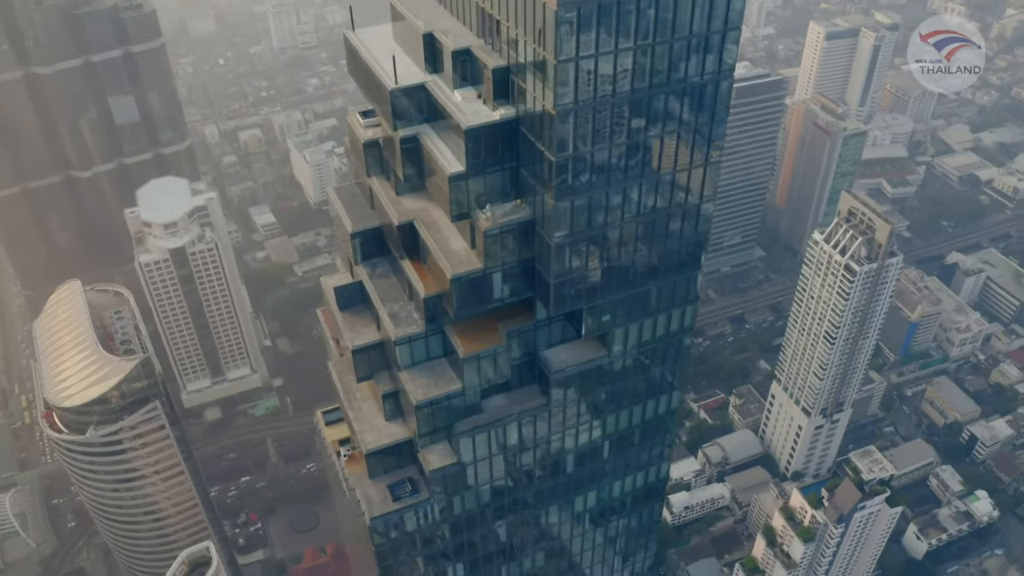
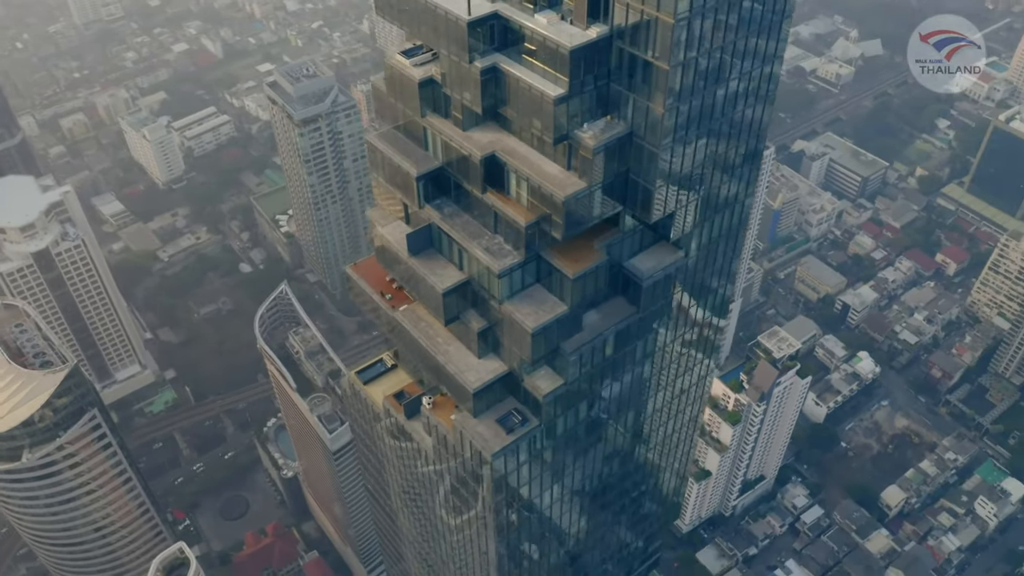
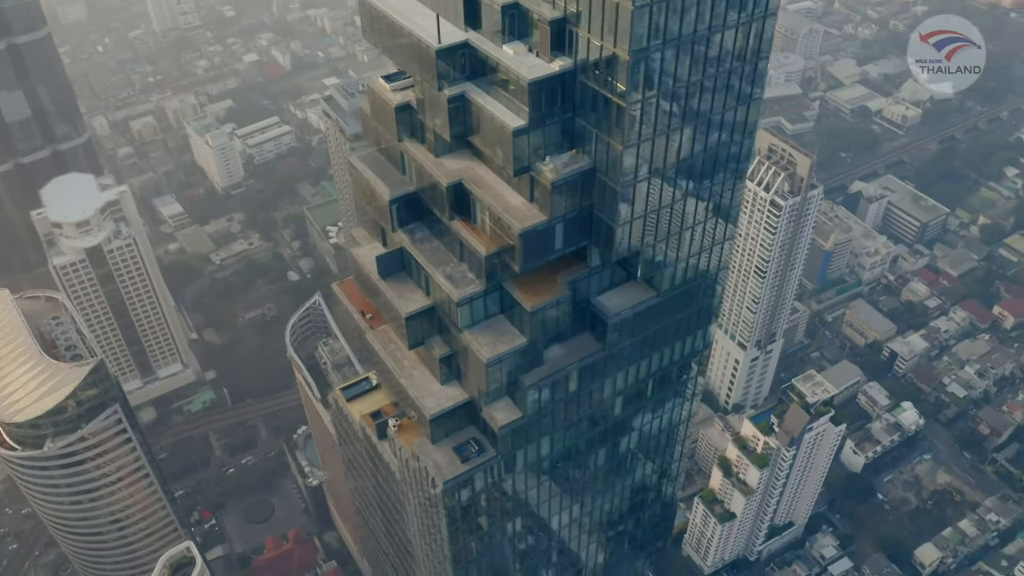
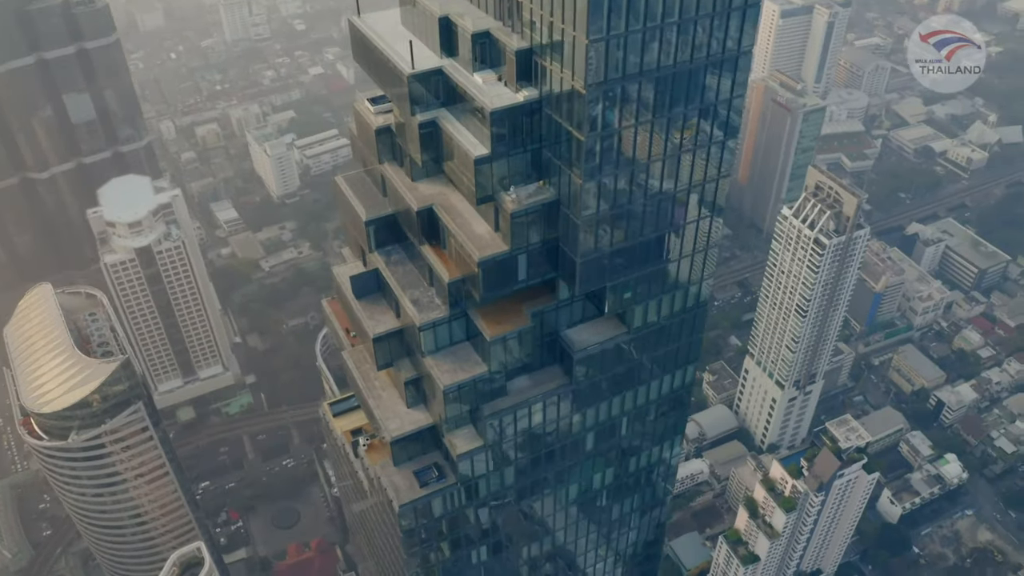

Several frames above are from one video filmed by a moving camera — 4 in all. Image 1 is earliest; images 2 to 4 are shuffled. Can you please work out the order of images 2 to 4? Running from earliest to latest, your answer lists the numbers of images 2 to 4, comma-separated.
4, 3, 2
